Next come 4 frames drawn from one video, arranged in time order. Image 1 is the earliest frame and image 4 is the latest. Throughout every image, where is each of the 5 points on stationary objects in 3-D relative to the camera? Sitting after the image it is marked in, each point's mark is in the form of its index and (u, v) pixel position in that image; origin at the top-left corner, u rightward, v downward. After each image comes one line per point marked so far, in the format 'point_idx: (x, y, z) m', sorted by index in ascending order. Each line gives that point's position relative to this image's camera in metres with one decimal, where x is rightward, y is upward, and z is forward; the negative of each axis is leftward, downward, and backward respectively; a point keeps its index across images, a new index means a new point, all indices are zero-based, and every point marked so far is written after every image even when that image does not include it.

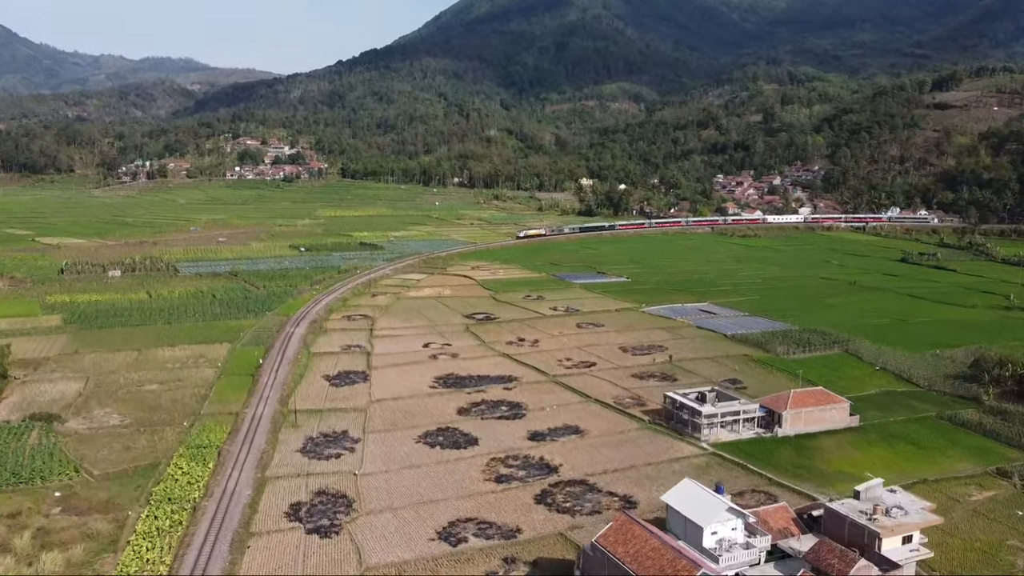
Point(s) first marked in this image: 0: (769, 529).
0: (+5.2, -4.9, +16.5) m
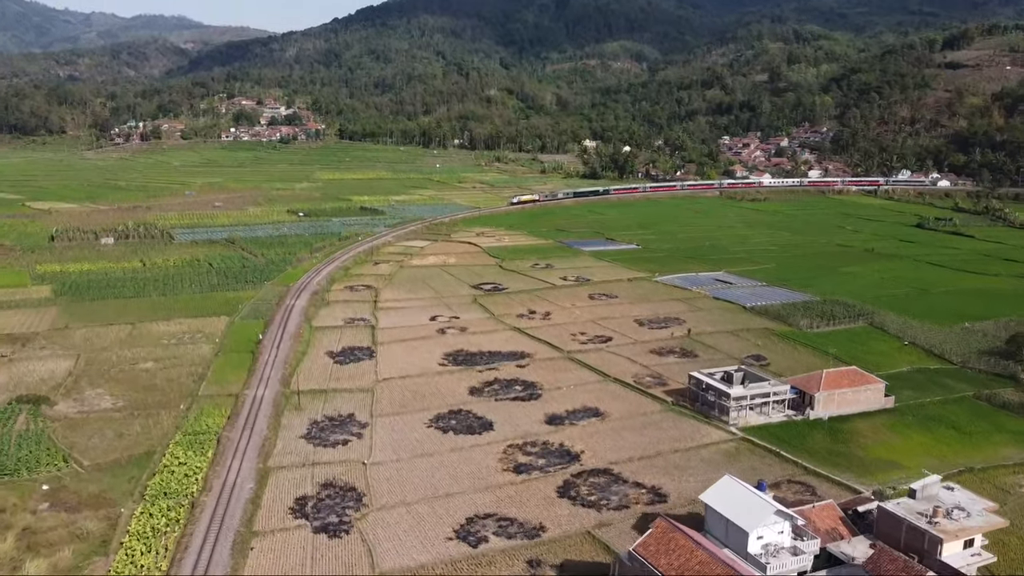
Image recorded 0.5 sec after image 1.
0: (+5.7, -4.5, +15.2) m
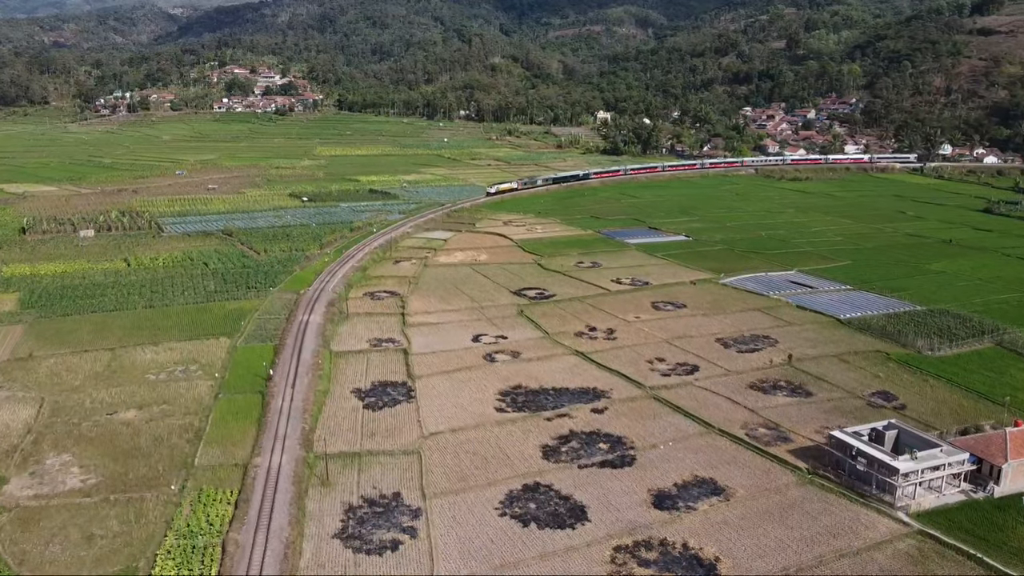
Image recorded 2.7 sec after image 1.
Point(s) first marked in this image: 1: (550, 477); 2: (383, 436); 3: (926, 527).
0: (+7.8, -5.7, +9.9) m
1: (+0.8, -4.2, +18.2) m
2: (-3.2, -3.6, +20.0) m
3: (+8.3, -4.8, +16.4) m
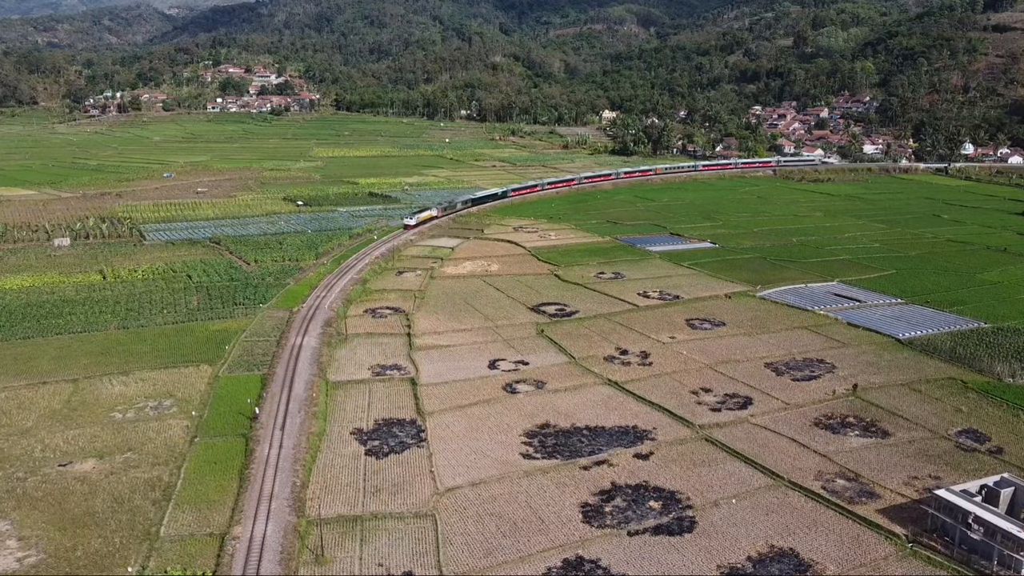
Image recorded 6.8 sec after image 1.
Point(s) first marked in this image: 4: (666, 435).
0: (+8.5, -6.2, +6.6) m
1: (+1.5, -4.8, +14.9) m
2: (-2.5, -4.2, +16.6) m
3: (+9.0, -5.3, +13.1) m
4: (+3.6, -3.5, +19.5) m
